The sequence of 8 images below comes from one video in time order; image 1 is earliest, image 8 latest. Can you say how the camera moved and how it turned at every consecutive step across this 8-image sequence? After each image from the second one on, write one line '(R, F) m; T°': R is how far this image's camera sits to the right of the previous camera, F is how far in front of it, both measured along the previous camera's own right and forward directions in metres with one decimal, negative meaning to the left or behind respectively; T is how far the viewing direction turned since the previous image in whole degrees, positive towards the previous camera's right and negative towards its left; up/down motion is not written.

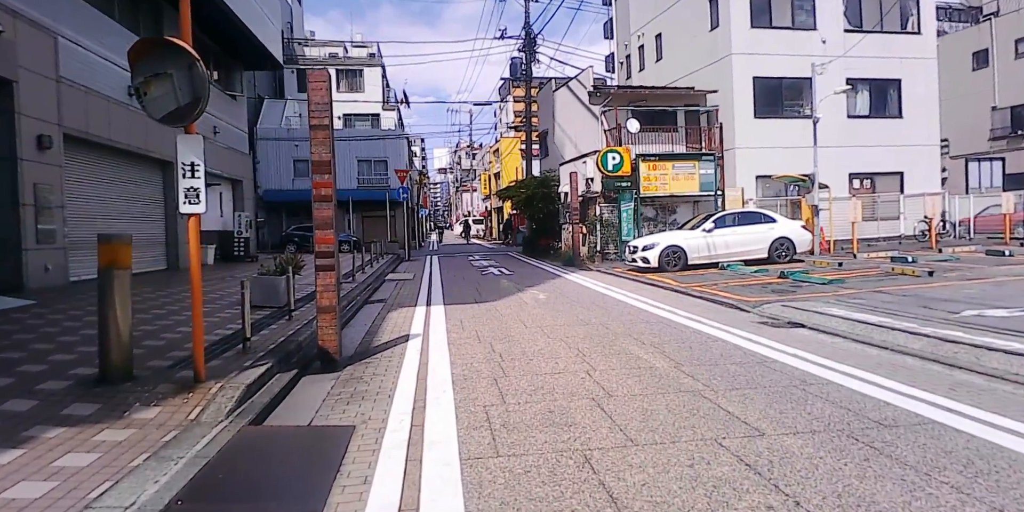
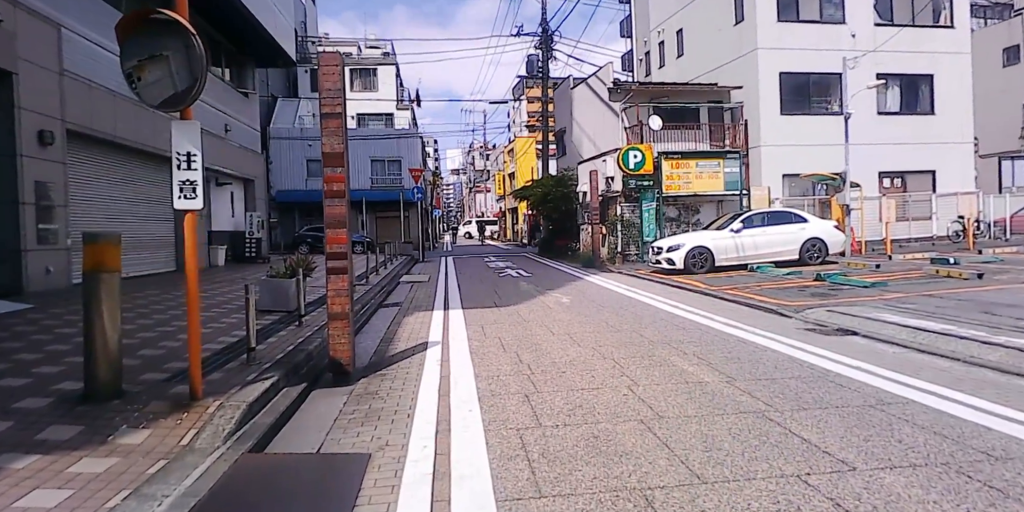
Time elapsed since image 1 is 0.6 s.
(-0.2, +0.7) m; -1°
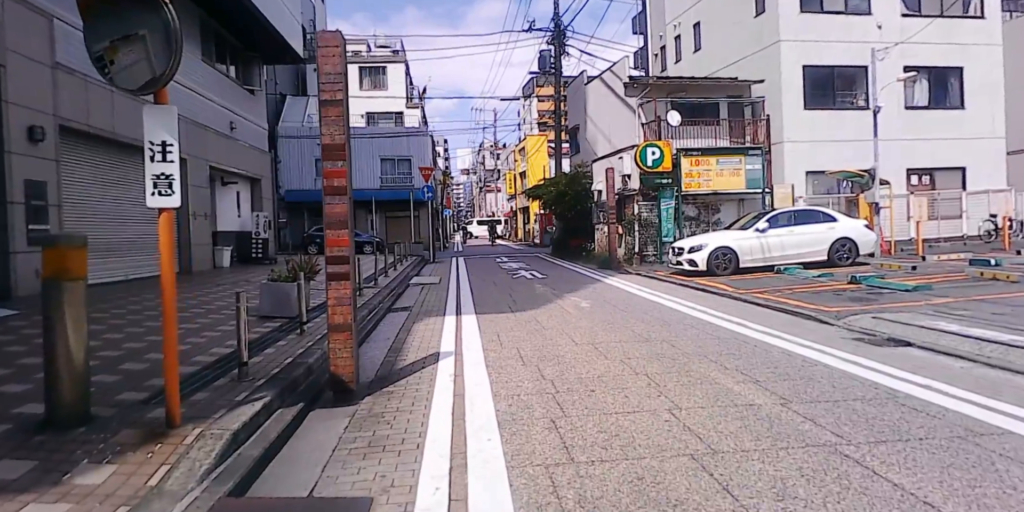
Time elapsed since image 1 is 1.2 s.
(-0.1, +0.7) m; -1°
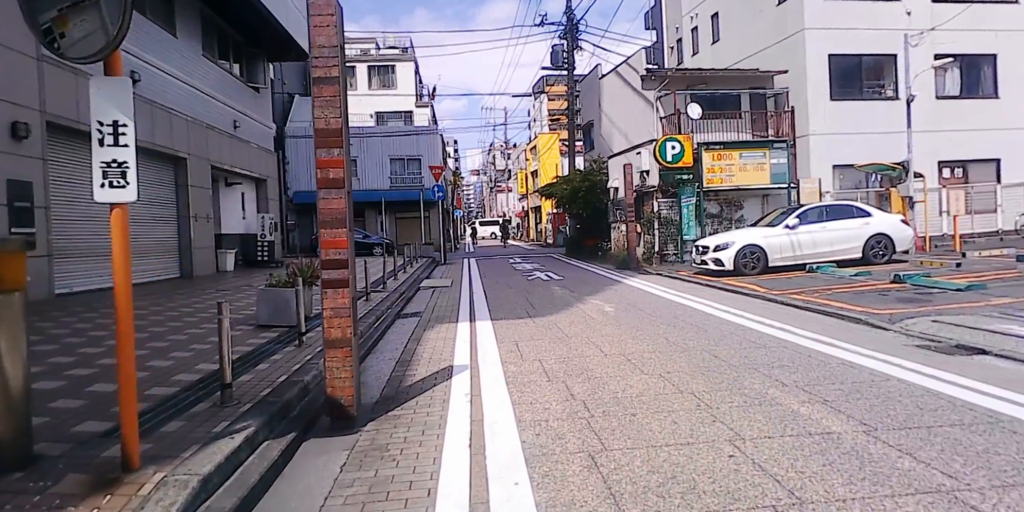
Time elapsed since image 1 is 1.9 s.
(-0.1, +0.8) m; -1°
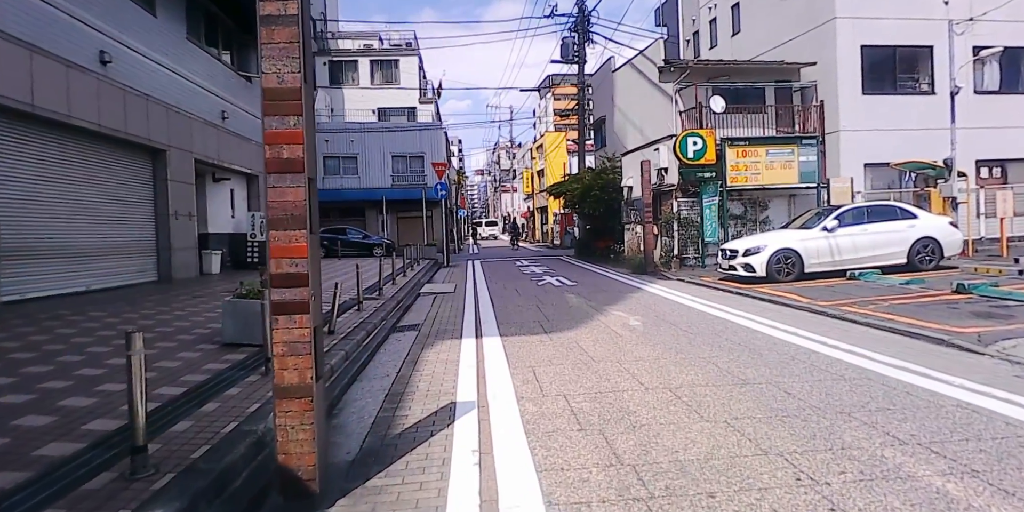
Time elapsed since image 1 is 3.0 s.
(-0.2, +1.4) m; 0°
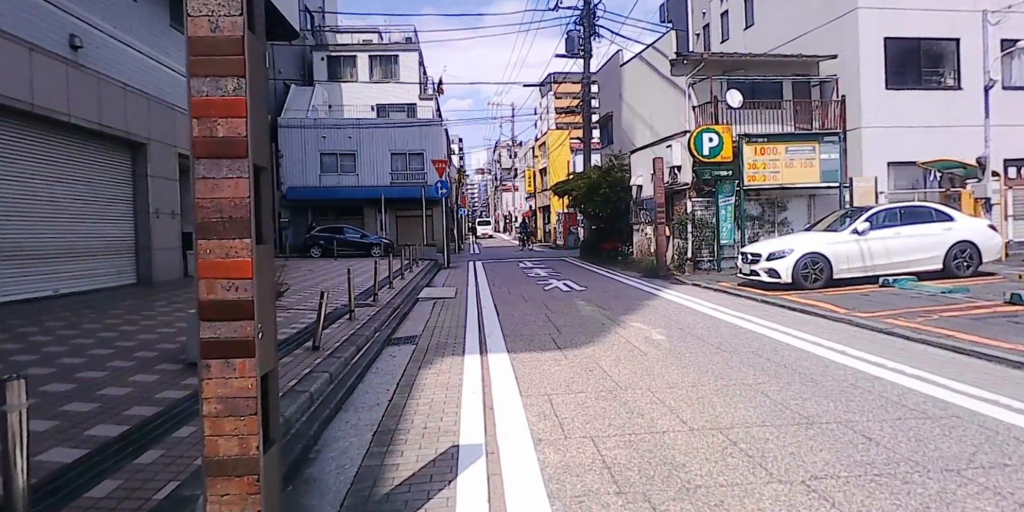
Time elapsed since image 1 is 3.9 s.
(-0.1, +1.0) m; 0°
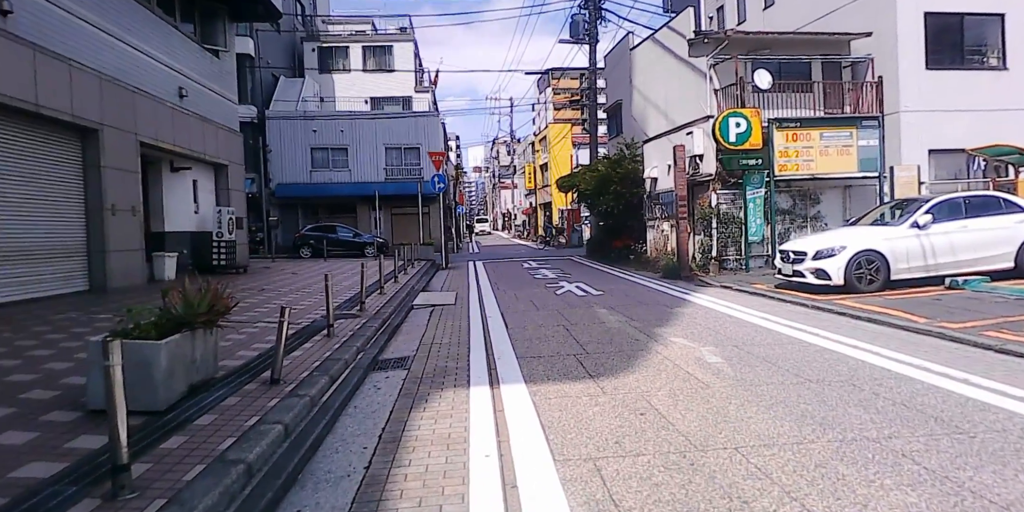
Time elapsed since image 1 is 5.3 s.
(-0.2, +1.7) m; 0°
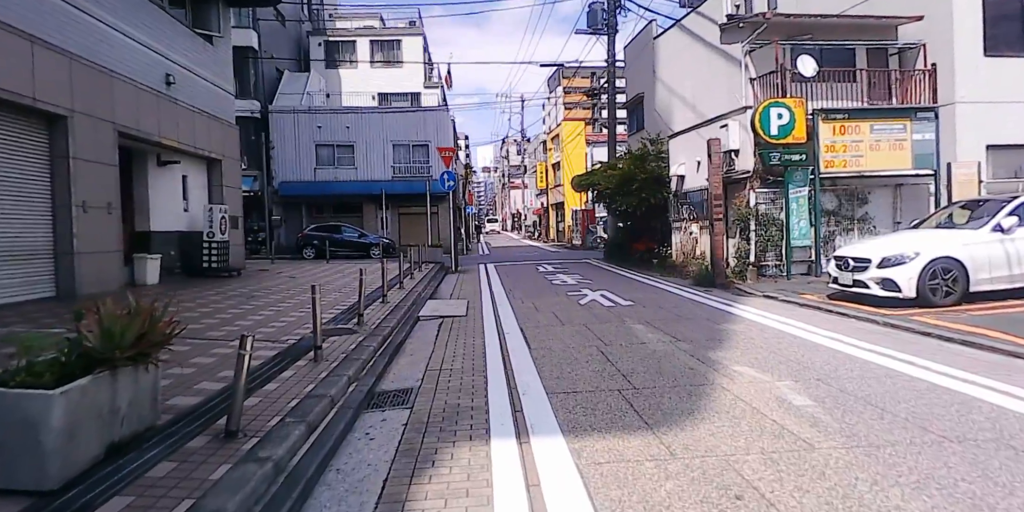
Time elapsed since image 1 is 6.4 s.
(-0.2, +1.4) m; -1°
